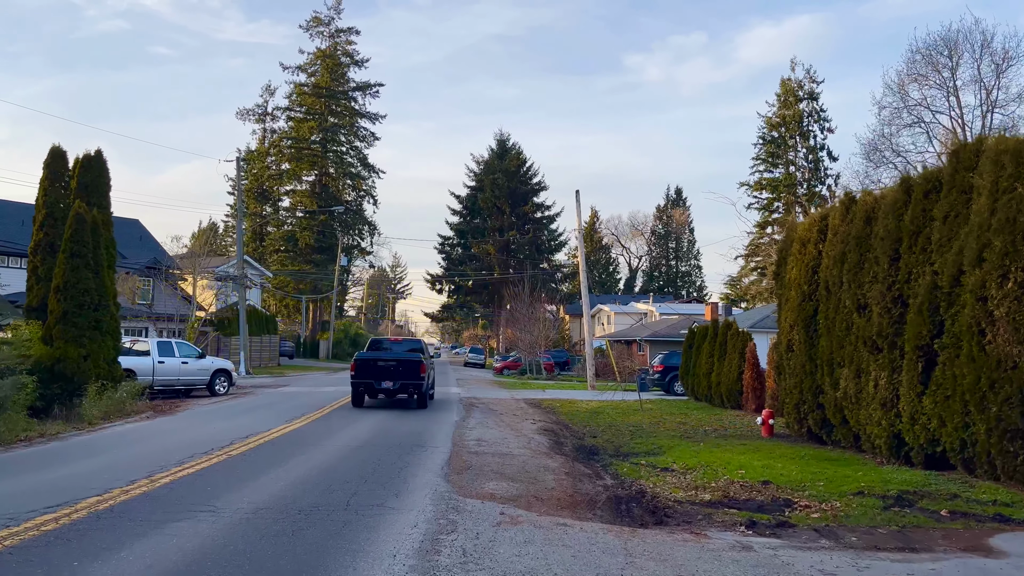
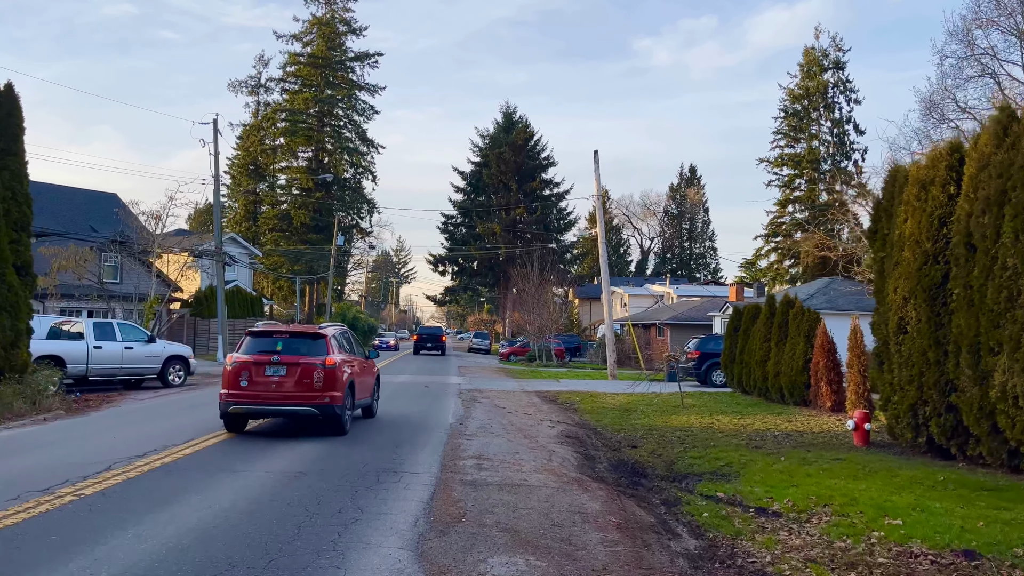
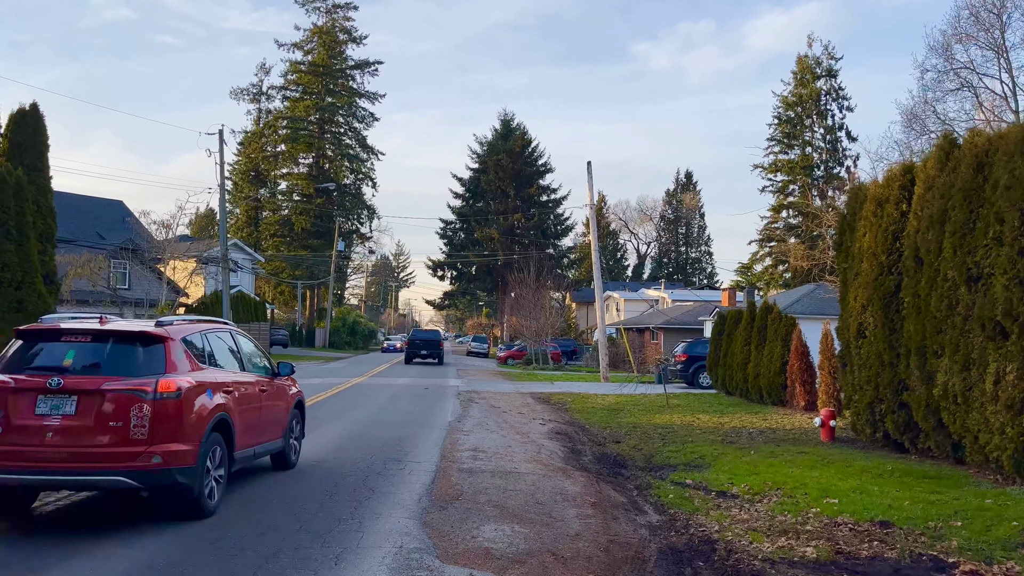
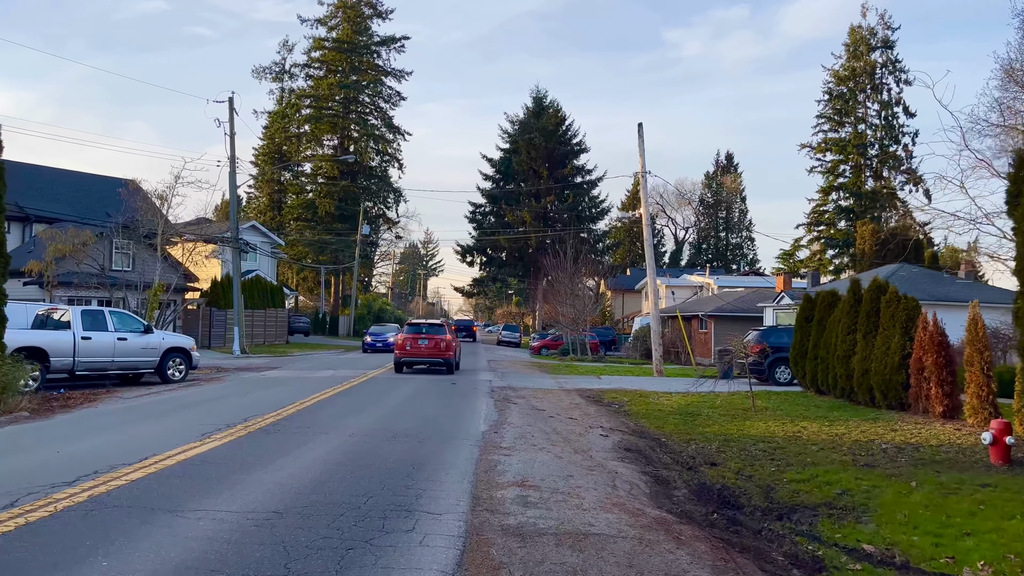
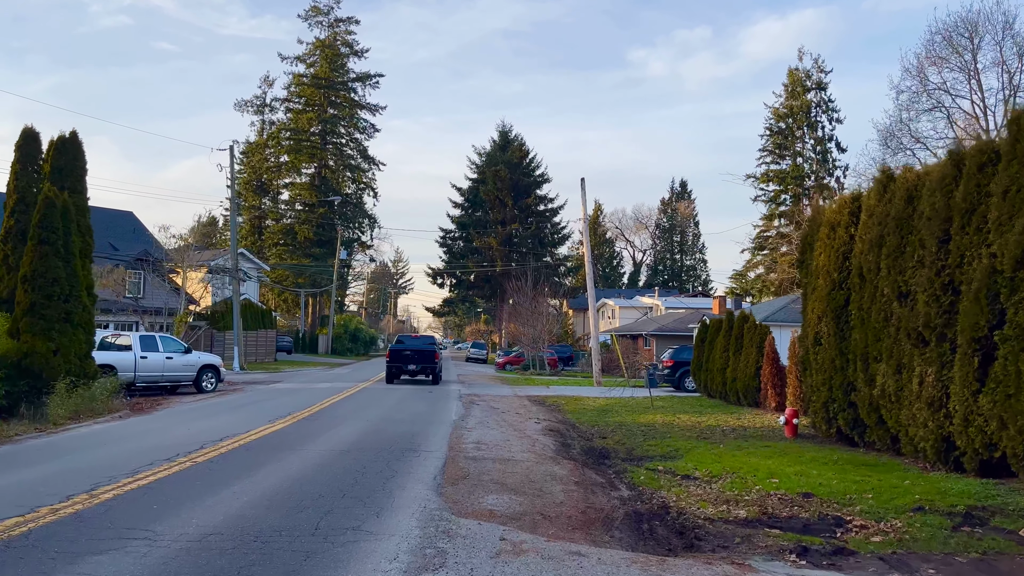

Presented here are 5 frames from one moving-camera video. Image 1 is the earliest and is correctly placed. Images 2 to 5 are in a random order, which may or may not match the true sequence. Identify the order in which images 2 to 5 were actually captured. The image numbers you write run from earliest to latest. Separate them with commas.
5, 3, 2, 4
